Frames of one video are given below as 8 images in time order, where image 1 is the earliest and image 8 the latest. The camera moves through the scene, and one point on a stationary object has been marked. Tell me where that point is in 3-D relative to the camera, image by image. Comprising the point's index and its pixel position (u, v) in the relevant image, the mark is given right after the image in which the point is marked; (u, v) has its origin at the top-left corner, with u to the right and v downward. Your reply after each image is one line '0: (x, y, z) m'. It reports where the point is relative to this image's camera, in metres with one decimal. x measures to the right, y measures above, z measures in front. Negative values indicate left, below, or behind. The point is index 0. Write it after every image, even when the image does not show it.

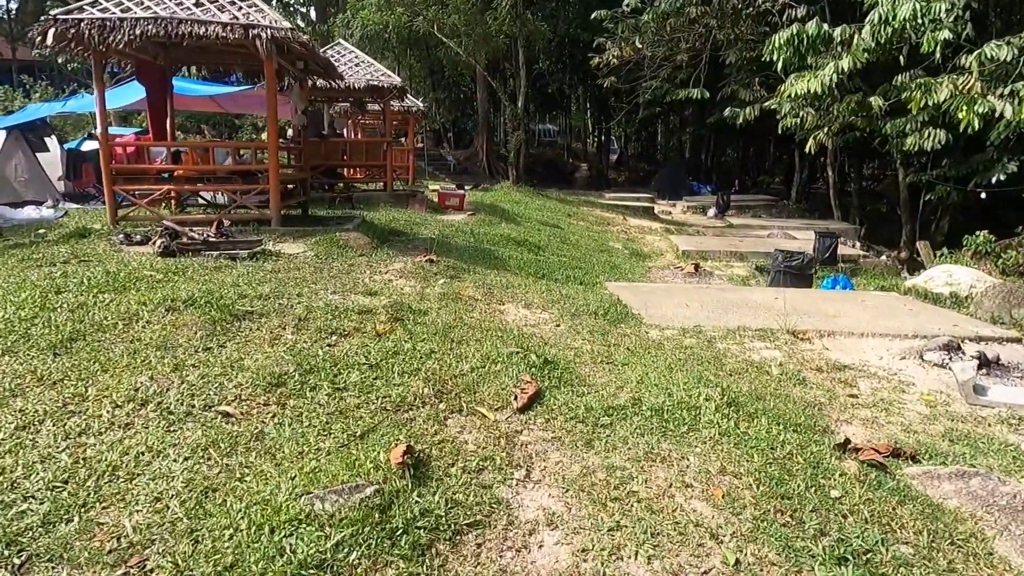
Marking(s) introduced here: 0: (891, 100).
0: (+7.4, +3.7, +13.1) m
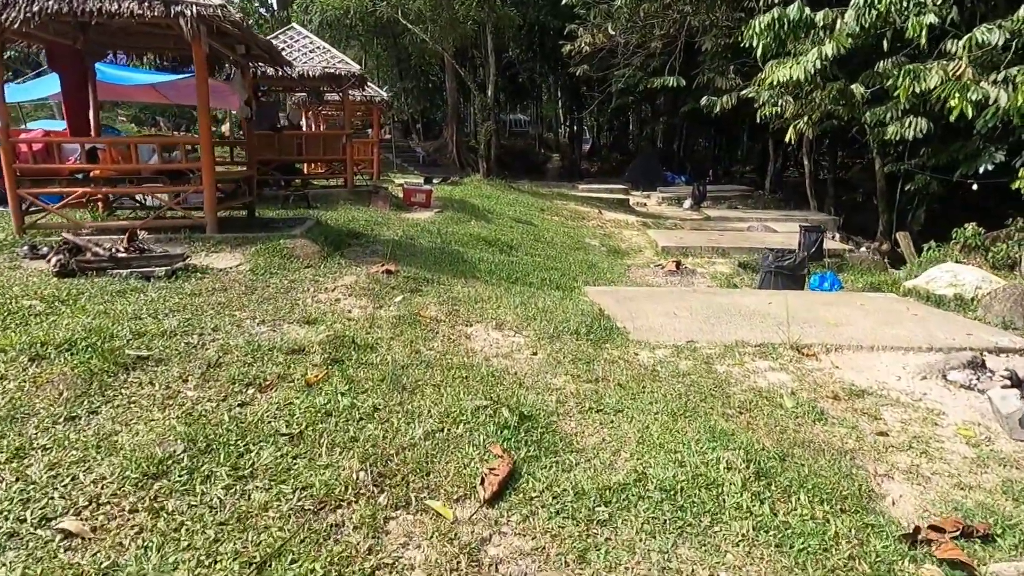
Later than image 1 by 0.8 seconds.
0: (+6.8, +3.8, +12.6) m
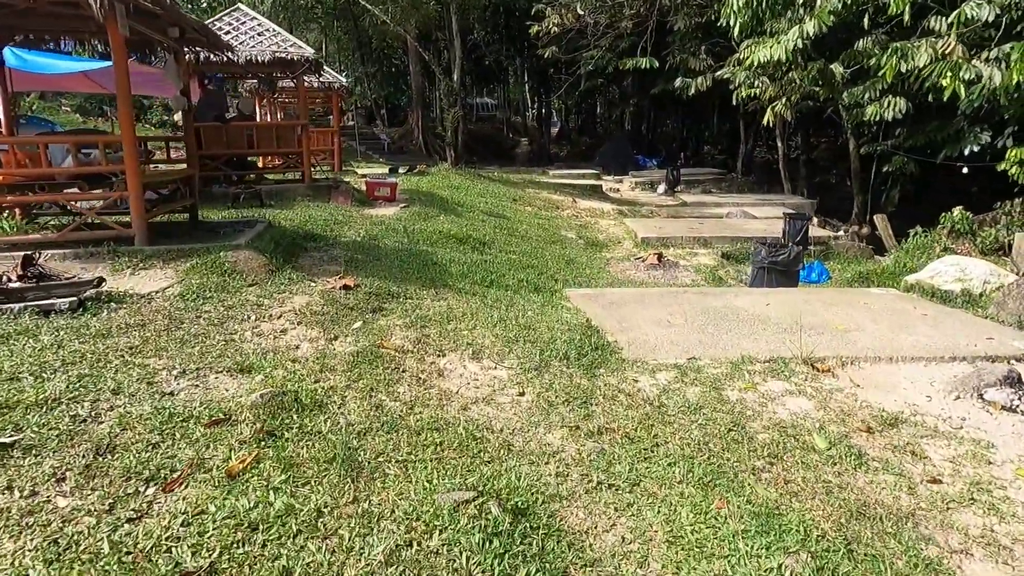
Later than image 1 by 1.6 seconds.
0: (+6.2, +4.0, +12.2) m
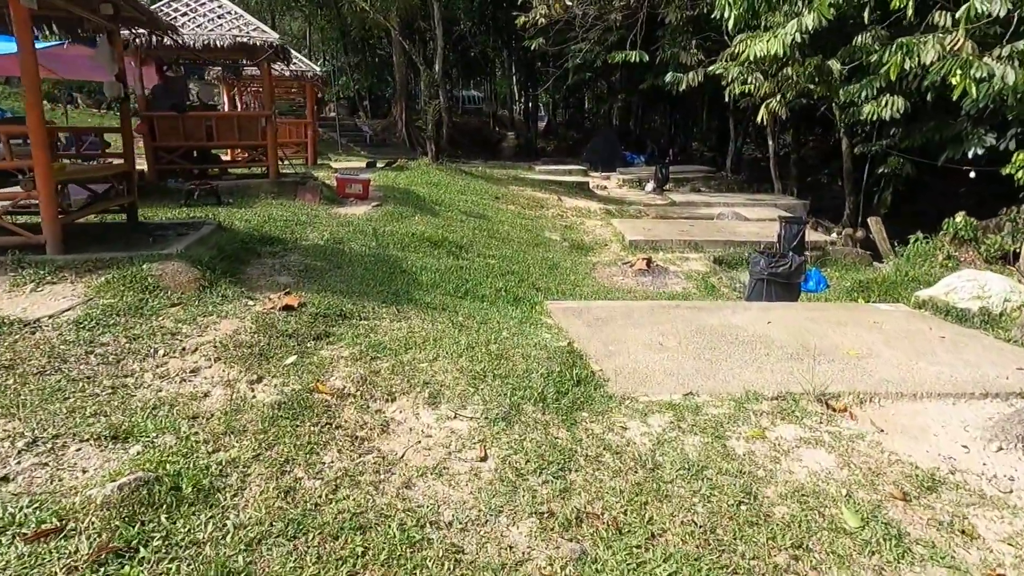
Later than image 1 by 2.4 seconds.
0: (+5.9, +3.9, +11.7) m
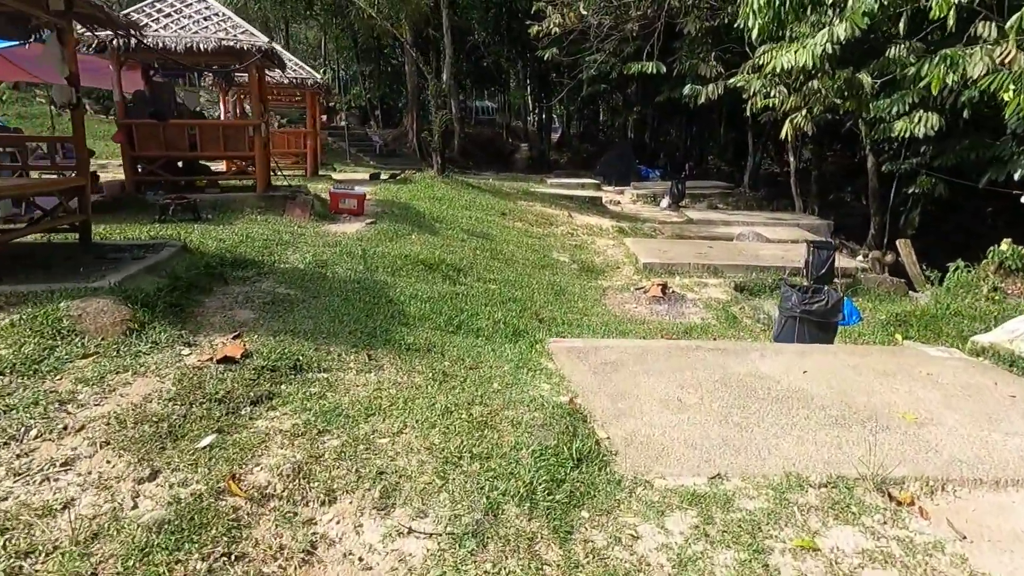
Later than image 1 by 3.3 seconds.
0: (+6.1, +3.4, +10.9) m
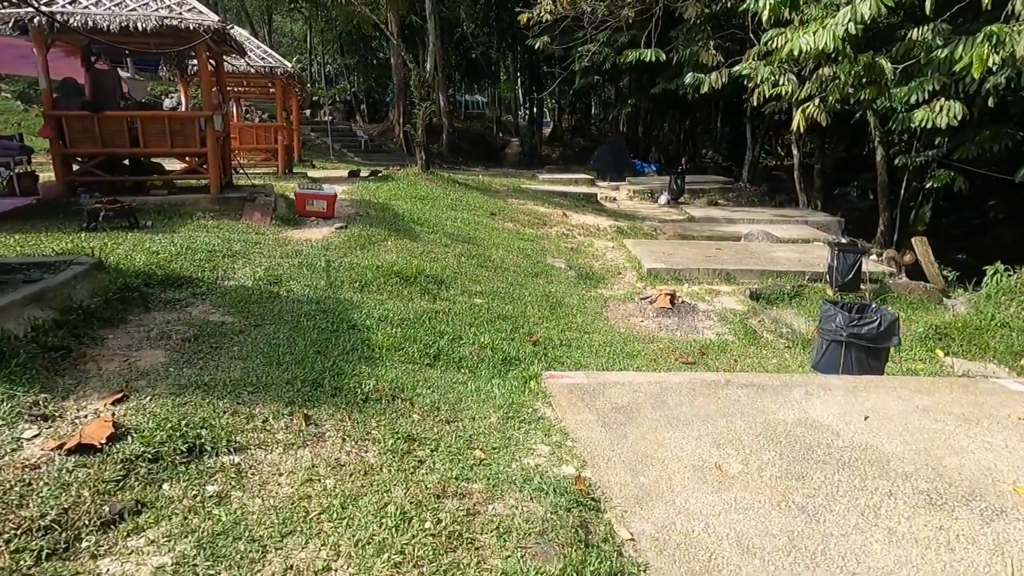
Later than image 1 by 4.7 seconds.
0: (+5.9, +3.4, +10.0) m
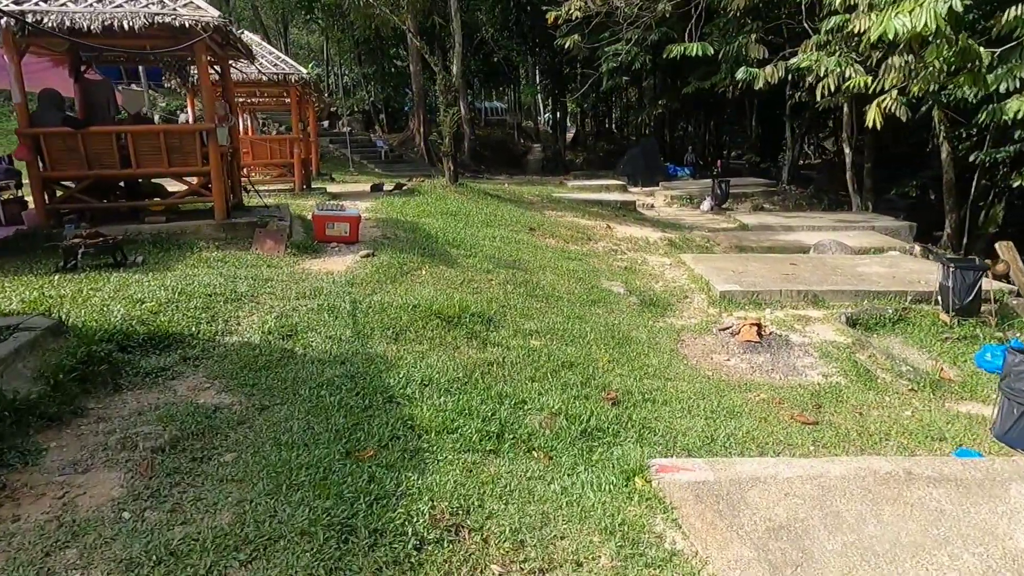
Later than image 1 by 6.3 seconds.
0: (+6.4, +3.2, +8.7) m
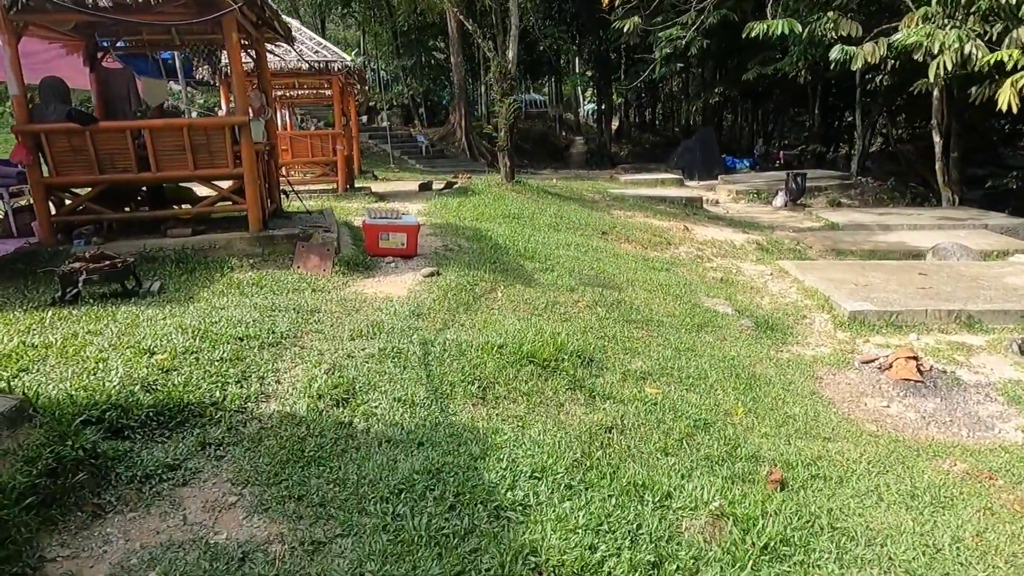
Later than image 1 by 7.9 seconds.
0: (+7.3, +3.0, +7.2) m
